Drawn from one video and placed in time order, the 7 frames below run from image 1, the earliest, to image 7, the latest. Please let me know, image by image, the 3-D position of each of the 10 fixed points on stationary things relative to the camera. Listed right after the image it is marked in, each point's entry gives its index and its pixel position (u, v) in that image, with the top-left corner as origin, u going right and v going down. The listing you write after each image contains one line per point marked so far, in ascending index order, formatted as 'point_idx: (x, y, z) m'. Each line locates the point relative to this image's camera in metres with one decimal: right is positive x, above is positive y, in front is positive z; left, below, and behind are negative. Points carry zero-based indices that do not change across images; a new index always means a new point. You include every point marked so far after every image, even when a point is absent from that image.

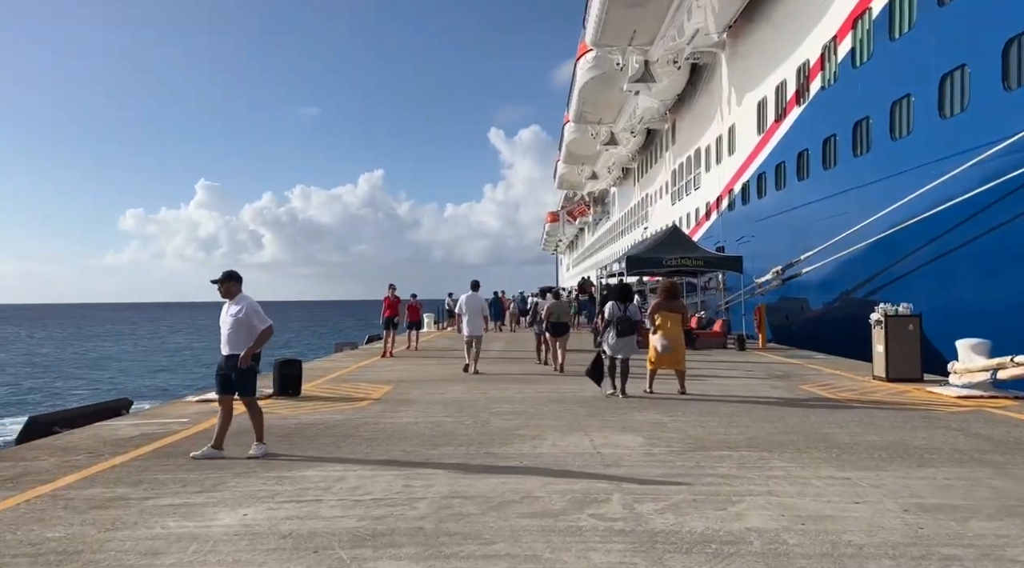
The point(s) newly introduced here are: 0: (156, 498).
0: (-2.5, -1.5, +5.8) m
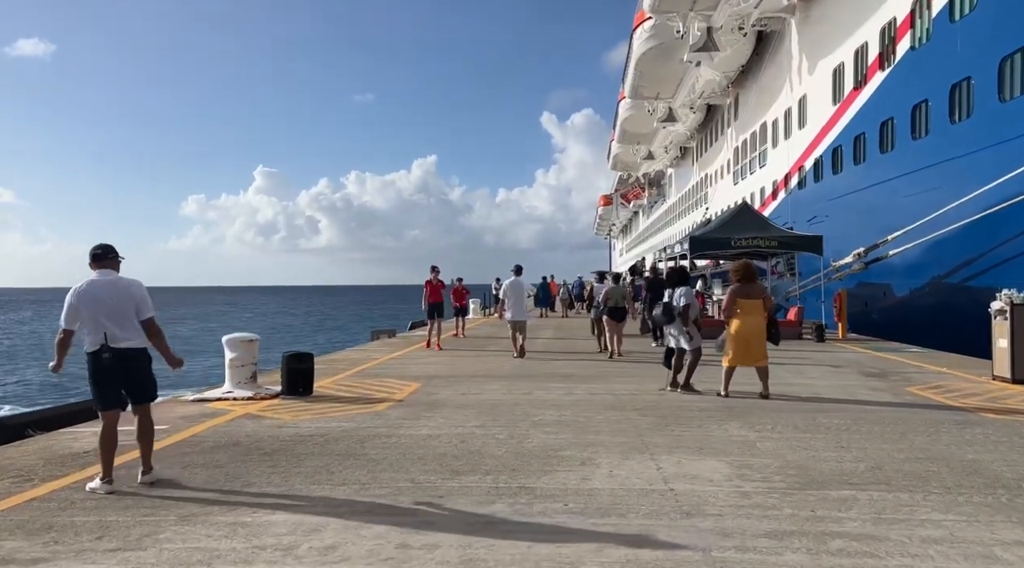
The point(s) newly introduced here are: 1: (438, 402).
0: (-2.3, -1.4, +4.2) m
1: (-0.9, -1.4, +9.5) m
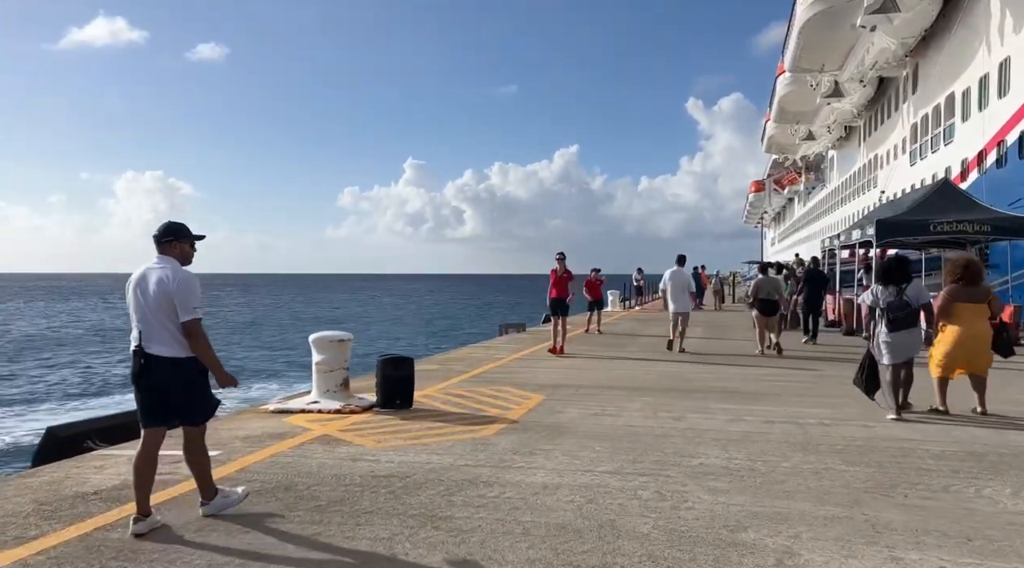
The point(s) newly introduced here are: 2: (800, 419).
0: (-1.9, -1.3, +2.4) m
1: (+0.5, -1.3, +7.4) m
2: (+2.7, -1.3, +7.8) m
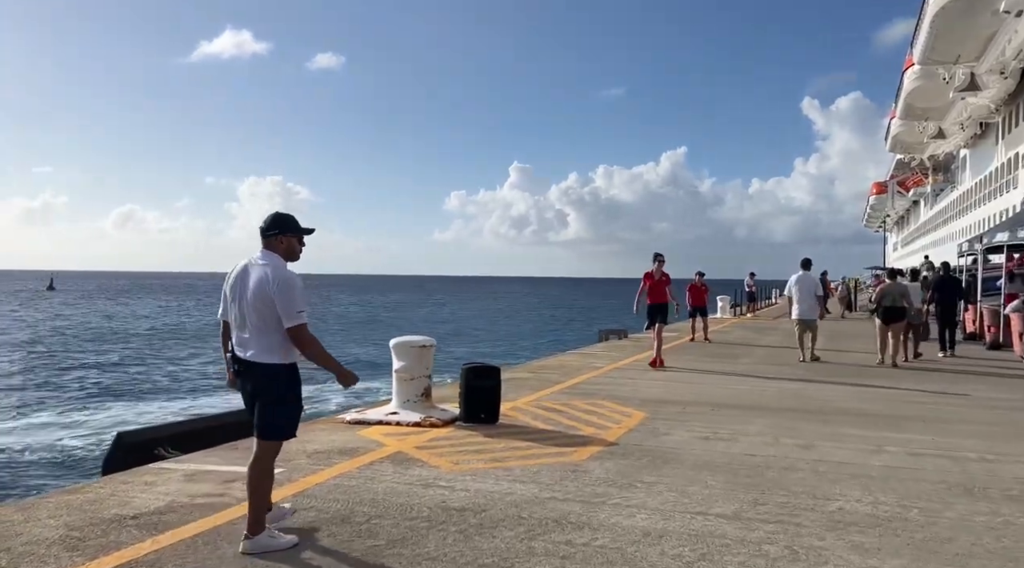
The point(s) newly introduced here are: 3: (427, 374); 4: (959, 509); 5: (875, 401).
0: (-1.7, -1.3, +1.7) m
1: (+1.2, -1.3, +6.4) m
2: (+3.5, -1.3, +6.5) m
3: (-0.8, -0.8, +7.7) m
4: (+2.7, -1.3, +4.9) m
5: (+3.9, -1.3, +9.0) m
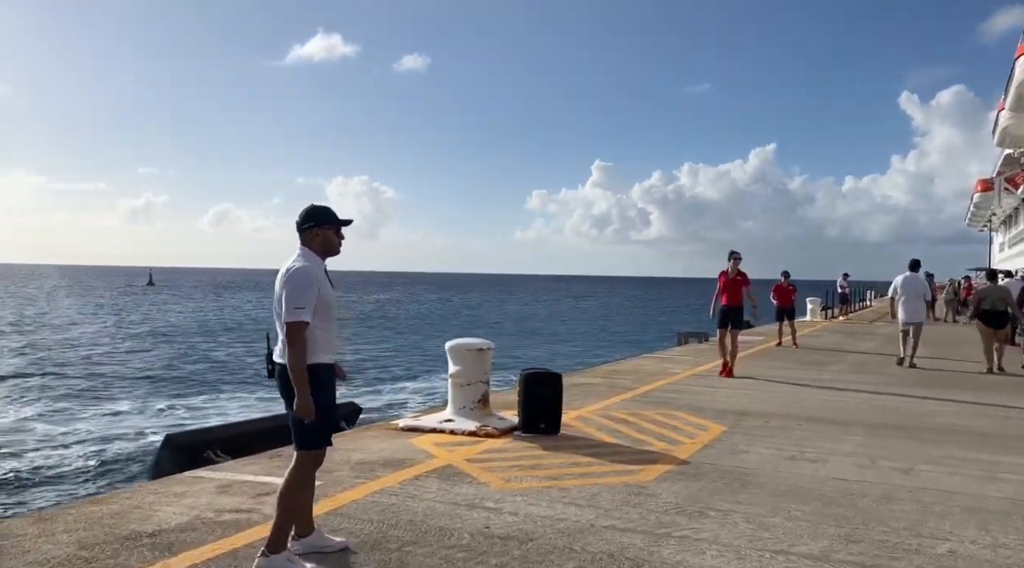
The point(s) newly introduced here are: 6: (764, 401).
0: (-1.8, -1.3, +1.4) m
1: (+1.6, -1.3, +5.7) m
2: (+3.9, -1.3, +5.6) m
3: (-0.2, -0.8, +7.2) m
4: (+3.0, -1.4, +4.1) m
5: (+4.6, -1.3, +8.0) m
6: (+2.7, -1.3, +8.9) m
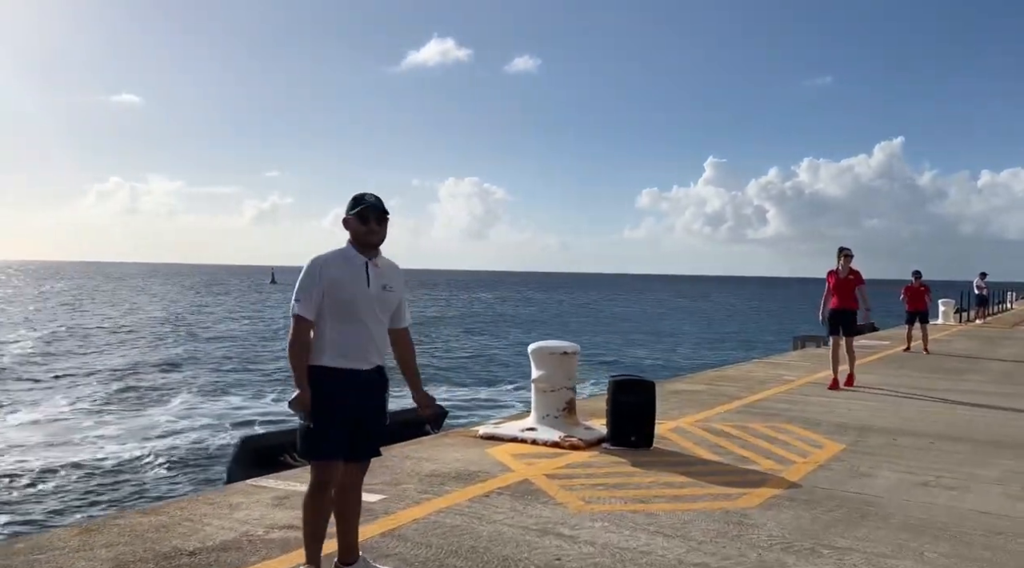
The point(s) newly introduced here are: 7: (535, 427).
0: (-1.8, -1.3, +1.0) m
1: (+2.1, -1.3, +4.9) m
2: (+4.4, -1.3, +4.5) m
3: (+0.5, -0.8, +6.7) m
4: (+3.2, -1.4, +3.2) m
5: (+5.4, -1.3, +6.8) m
6: (+3.6, -1.2, +7.9) m
7: (+0.2, -1.2, +6.6) m
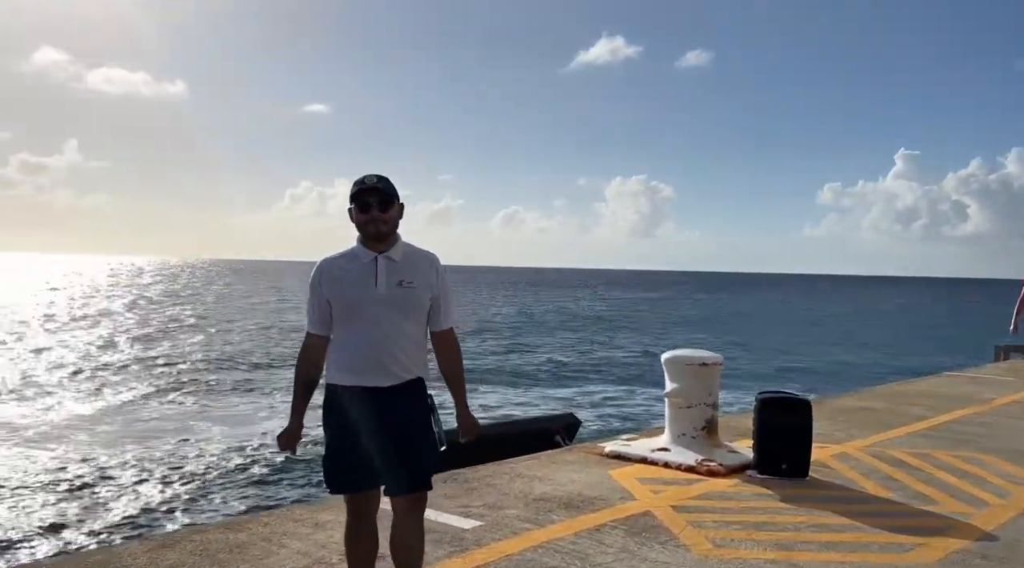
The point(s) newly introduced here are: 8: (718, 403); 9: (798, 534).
0: (-2.0, -1.3, +0.8) m
1: (+2.7, -1.3, +3.8) m
2: (+4.8, -1.4, +2.9) m
3: (+1.4, -0.8, +5.8) m
4: (+3.4, -1.4, +1.8) m
5: (+6.2, -1.3, +5.0) m
6: (+4.7, -1.3, +6.4) m
7: (+1.1, -1.2, +5.9) m
8: (+1.5, -0.8, +5.8) m
9: (+1.5, -1.3, +4.3) m
